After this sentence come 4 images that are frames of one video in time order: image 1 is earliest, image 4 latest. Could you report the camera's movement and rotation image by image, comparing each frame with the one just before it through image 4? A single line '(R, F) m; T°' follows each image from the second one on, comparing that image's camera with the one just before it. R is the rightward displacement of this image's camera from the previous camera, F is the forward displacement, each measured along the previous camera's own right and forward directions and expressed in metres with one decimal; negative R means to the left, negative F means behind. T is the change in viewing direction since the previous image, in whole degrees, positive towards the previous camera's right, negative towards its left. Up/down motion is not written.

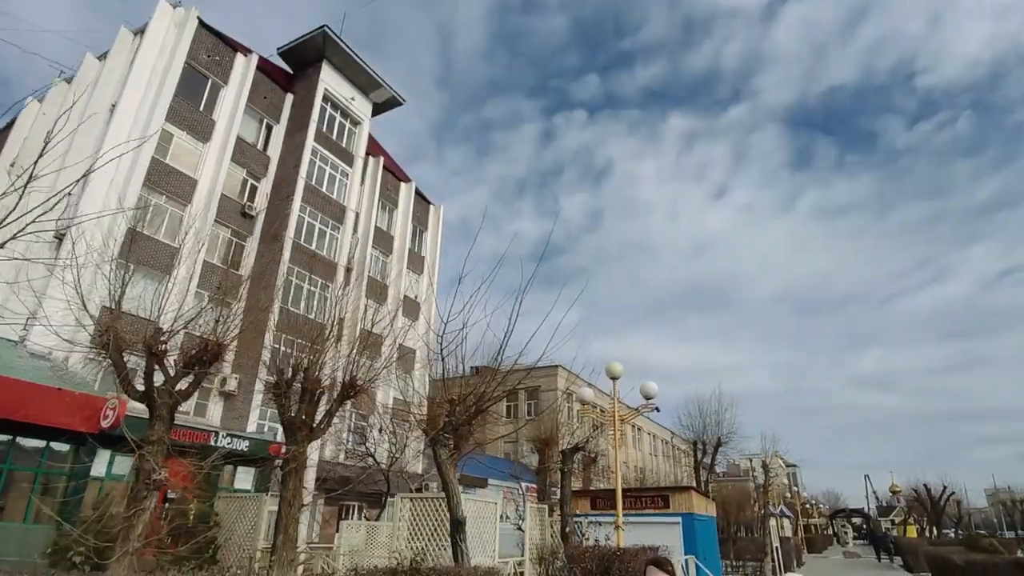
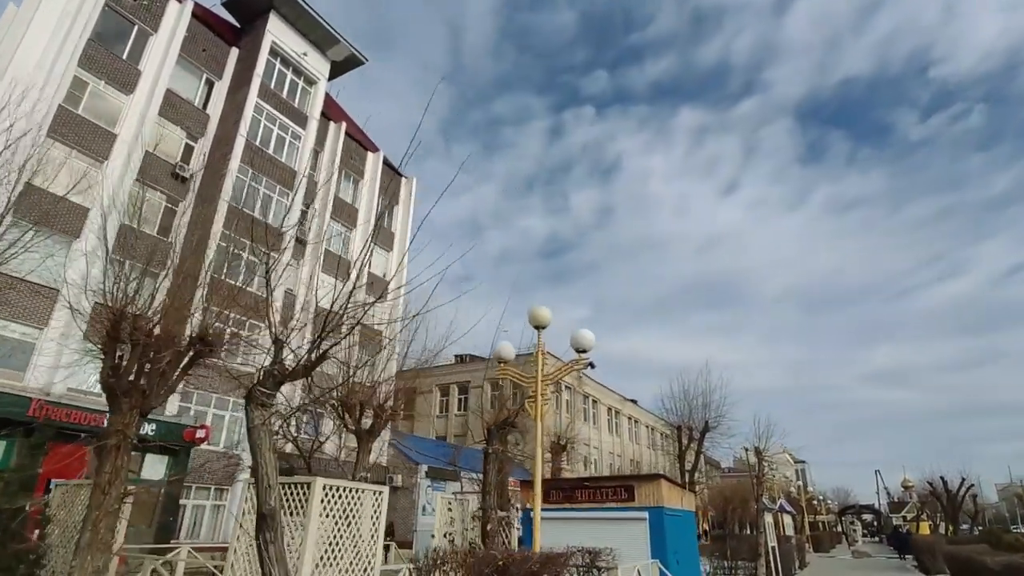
(+1.2, +1.9) m; -1°
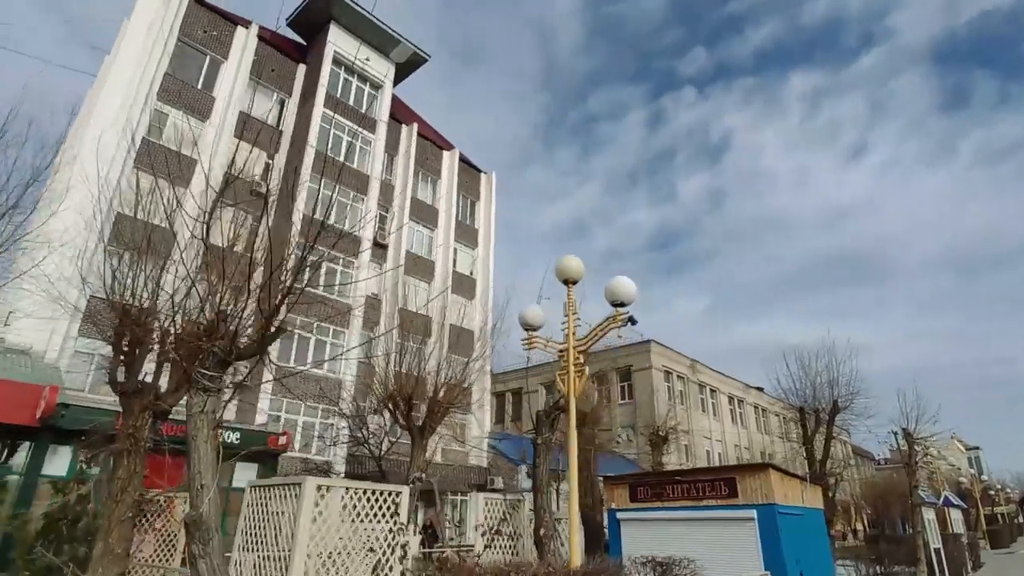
(+0.8, +1.2) m; -11°
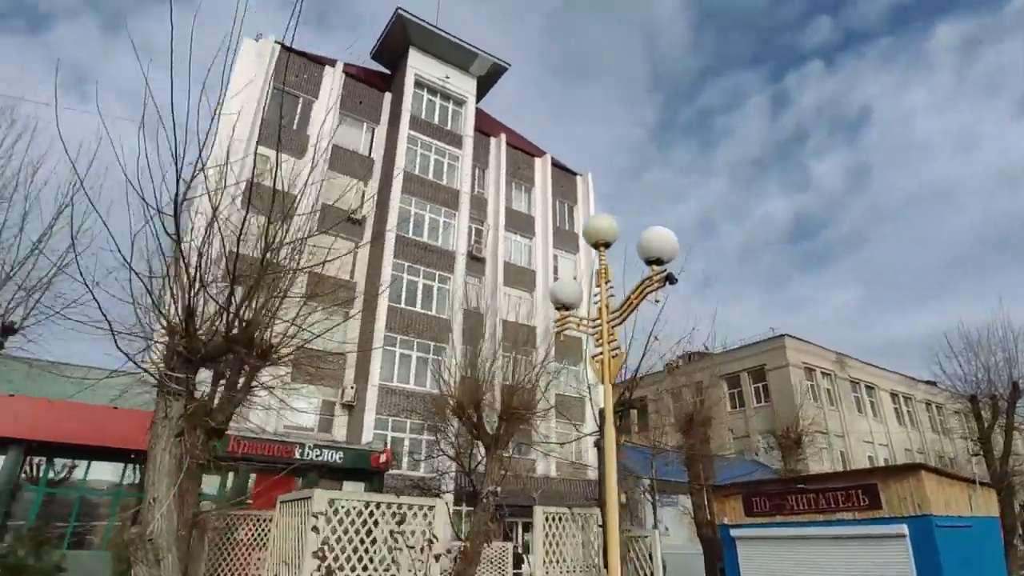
(+0.7, +0.8) m; -12°
